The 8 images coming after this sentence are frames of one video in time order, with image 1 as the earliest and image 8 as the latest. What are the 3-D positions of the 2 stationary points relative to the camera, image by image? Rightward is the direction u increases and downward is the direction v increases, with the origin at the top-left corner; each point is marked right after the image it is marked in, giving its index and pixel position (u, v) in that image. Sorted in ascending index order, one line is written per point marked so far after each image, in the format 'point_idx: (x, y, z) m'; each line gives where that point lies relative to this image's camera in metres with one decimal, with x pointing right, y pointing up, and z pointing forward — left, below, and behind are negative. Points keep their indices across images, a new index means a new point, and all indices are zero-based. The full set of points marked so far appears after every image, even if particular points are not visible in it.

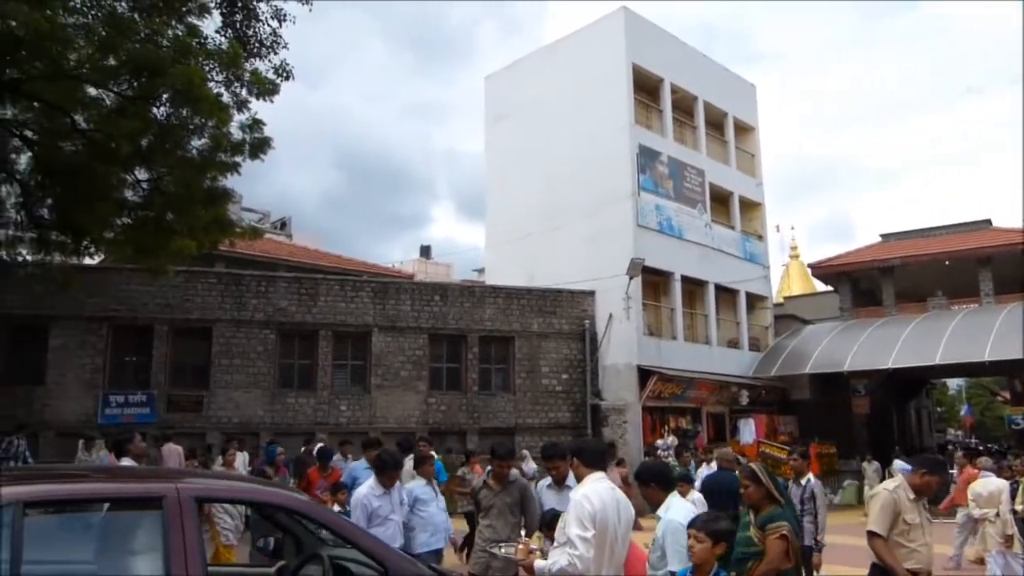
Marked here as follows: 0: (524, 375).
0: (+0.3, -2.0, +18.9) m
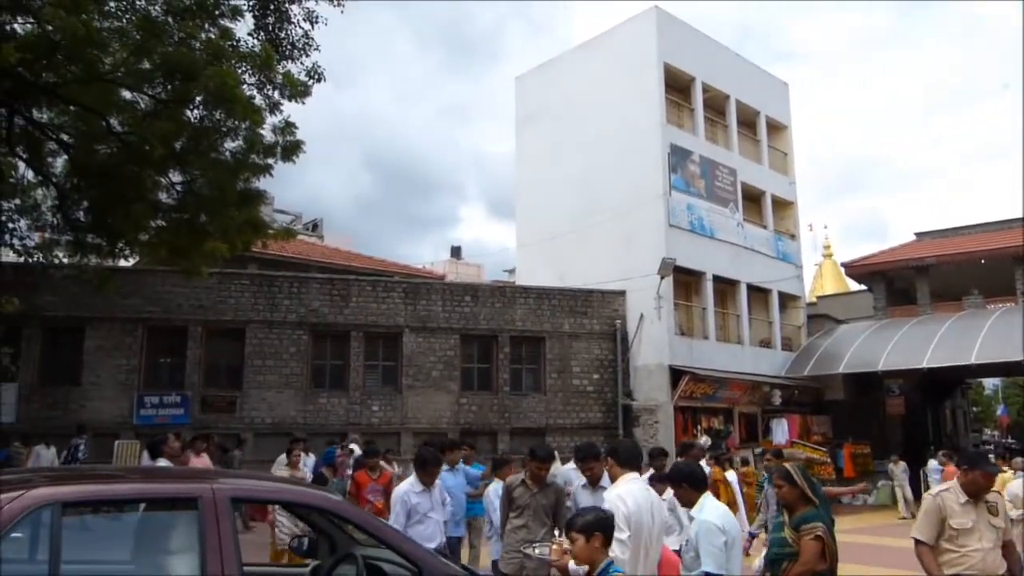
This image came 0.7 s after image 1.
0: (+1.0, -2.0, +18.9) m
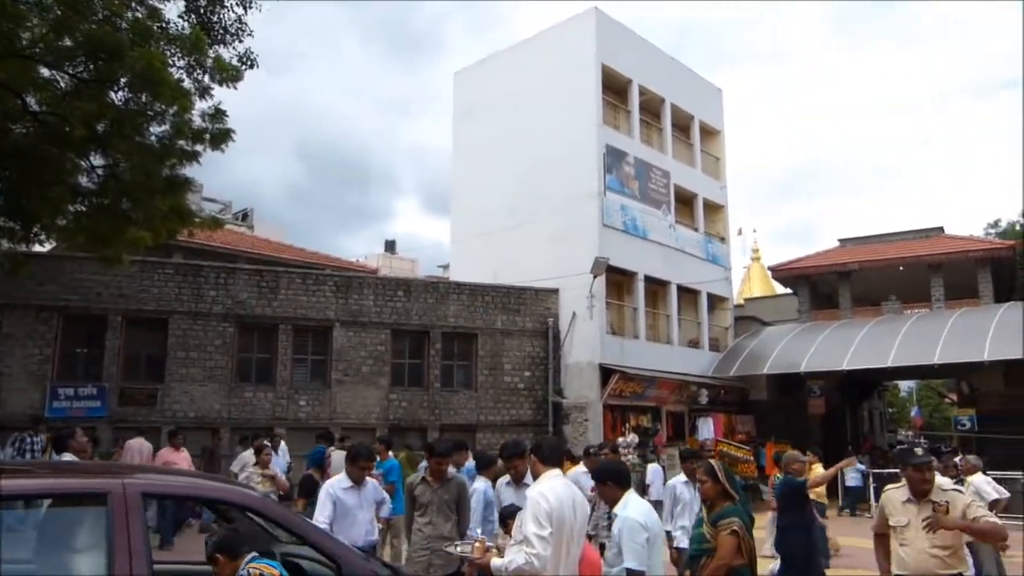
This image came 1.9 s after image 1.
0: (-0.6, -1.9, +18.9) m
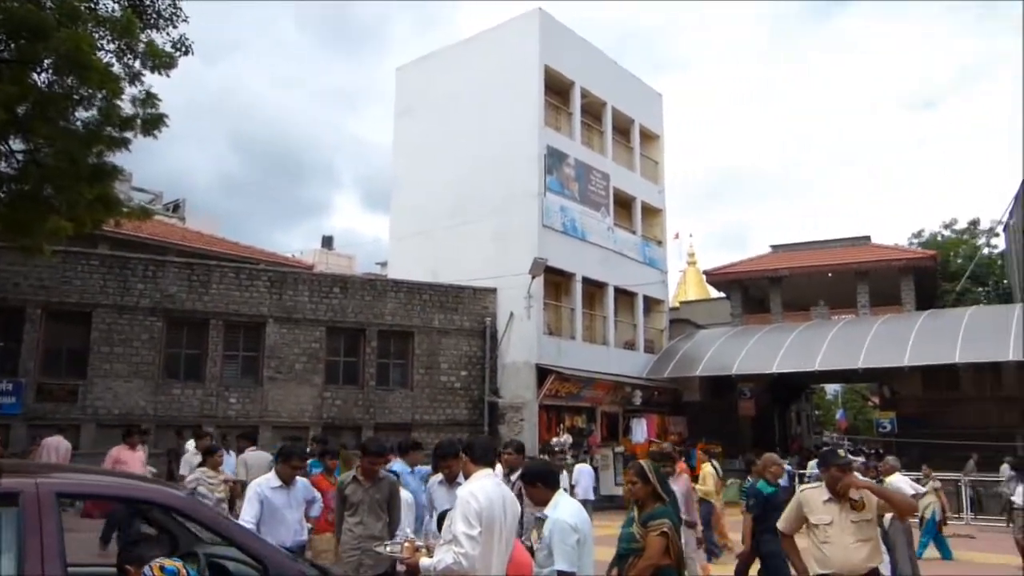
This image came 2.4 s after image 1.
0: (-2.0, -1.8, +18.8) m
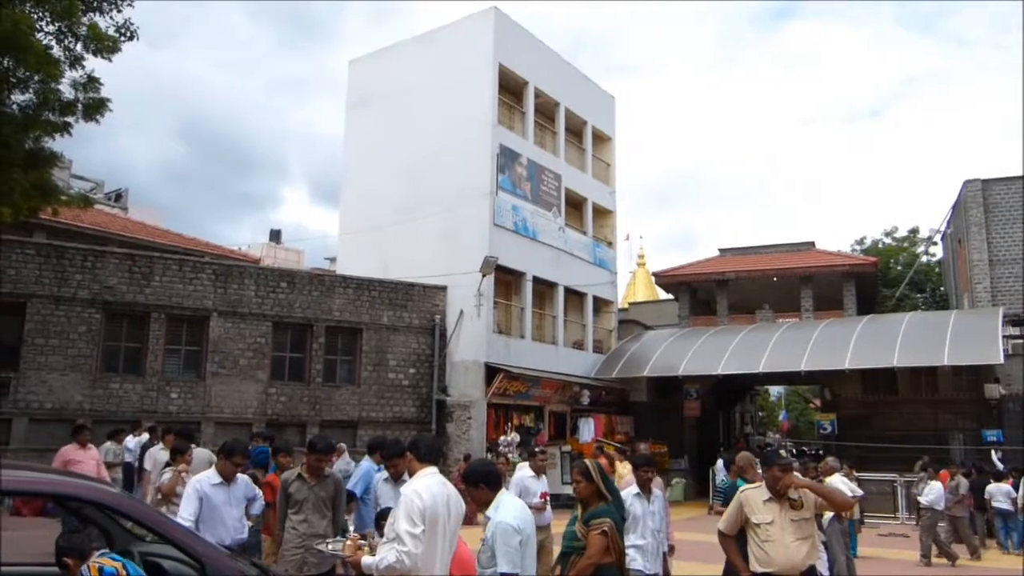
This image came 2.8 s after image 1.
0: (-3.1, -1.8, +18.6) m
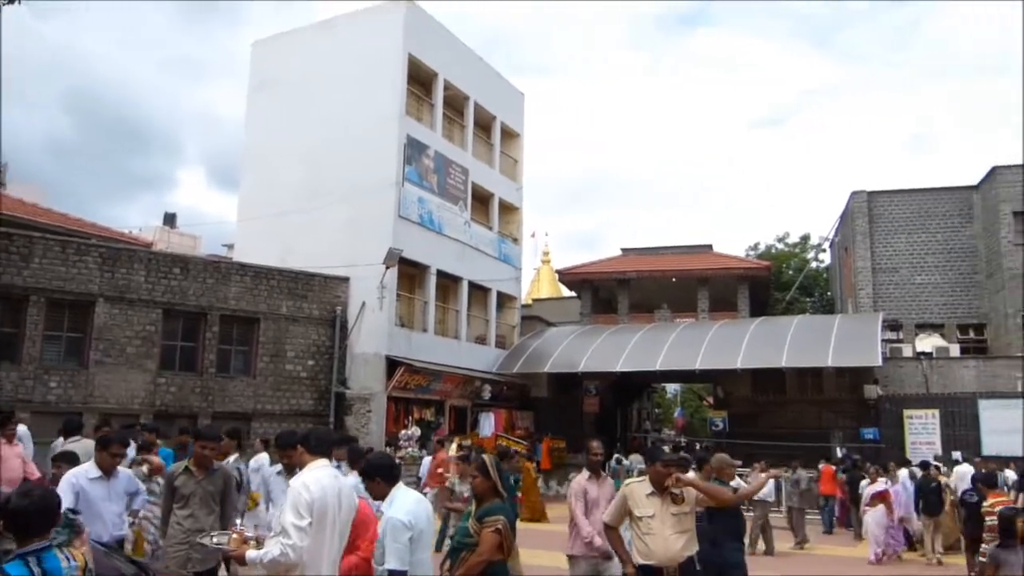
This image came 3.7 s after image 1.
0: (-5.3, -1.5, +18.1) m
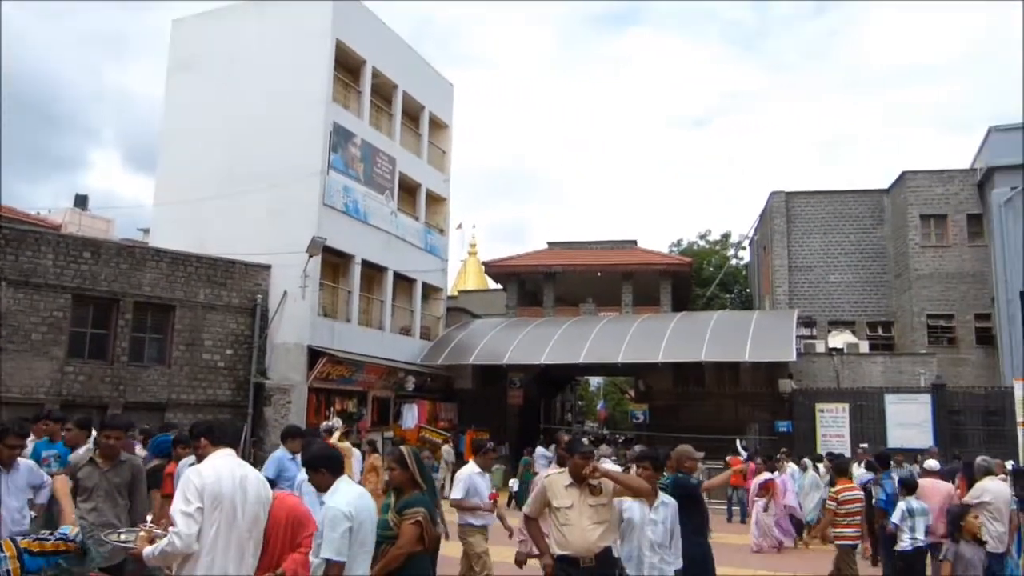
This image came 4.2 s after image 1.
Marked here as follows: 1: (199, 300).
0: (-6.9, -1.2, +17.6) m
1: (-6.7, -0.3, +18.0) m
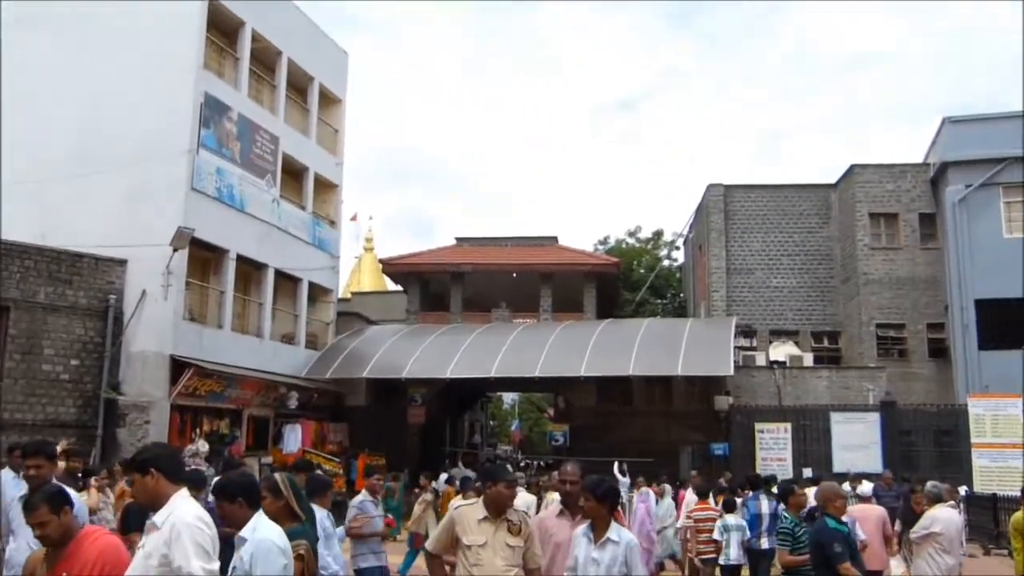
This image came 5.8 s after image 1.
0: (-8.7, -1.2, +14.7) m
1: (-8.5, -0.2, +15.1) m
